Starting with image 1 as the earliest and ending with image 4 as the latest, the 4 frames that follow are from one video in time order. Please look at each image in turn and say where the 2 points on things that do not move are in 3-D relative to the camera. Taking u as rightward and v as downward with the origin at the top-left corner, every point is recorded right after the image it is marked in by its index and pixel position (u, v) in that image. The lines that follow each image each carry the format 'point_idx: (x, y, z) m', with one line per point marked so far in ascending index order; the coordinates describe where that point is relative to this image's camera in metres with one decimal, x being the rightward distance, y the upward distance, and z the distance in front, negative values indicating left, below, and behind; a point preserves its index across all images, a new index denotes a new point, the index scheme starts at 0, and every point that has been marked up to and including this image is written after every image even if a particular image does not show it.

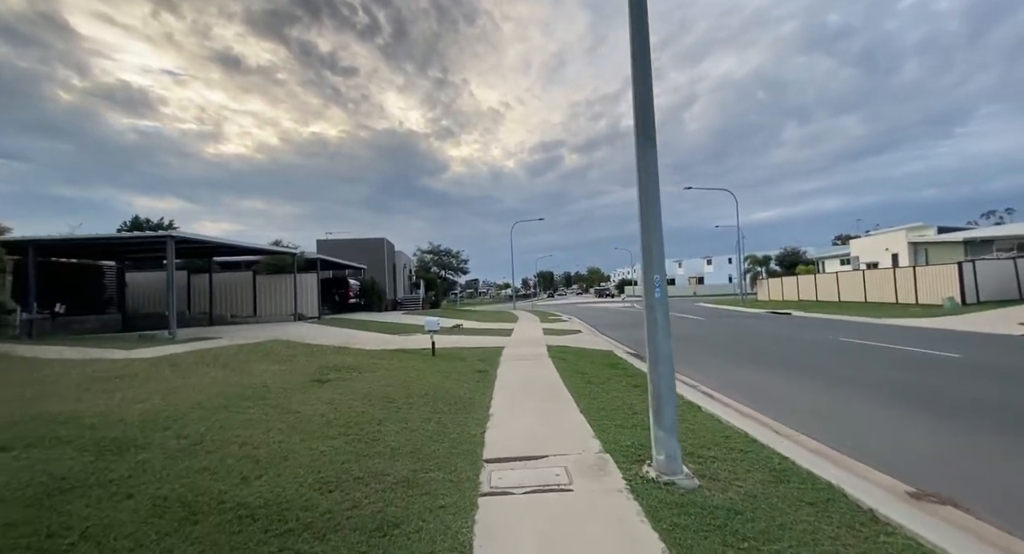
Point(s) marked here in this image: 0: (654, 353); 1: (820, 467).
0: (+1.0, -0.6, +3.2) m
1: (+2.2, -1.4, +3.3) m
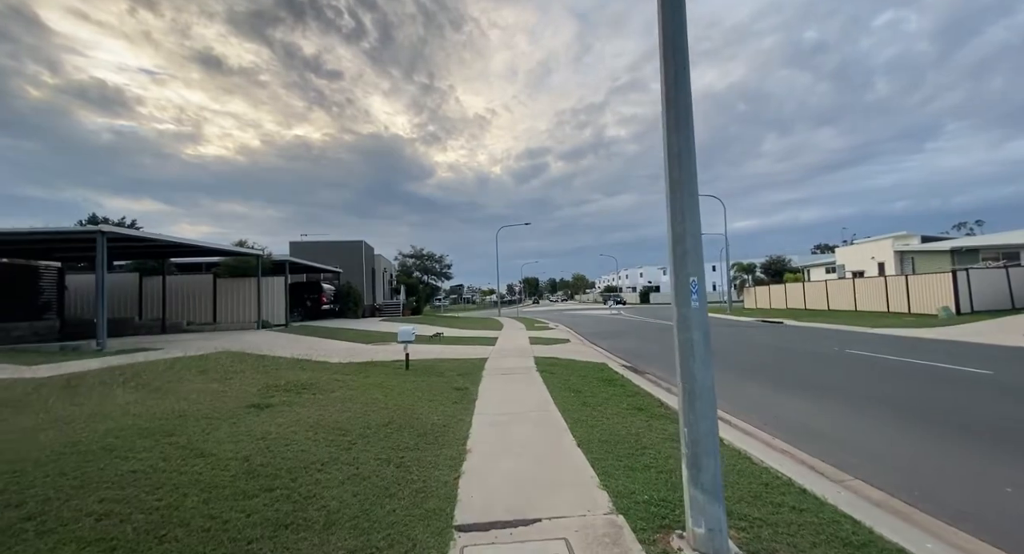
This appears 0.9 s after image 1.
0: (+0.9, -0.6, +2.3) m
1: (+2.1, -1.4, +2.4) m
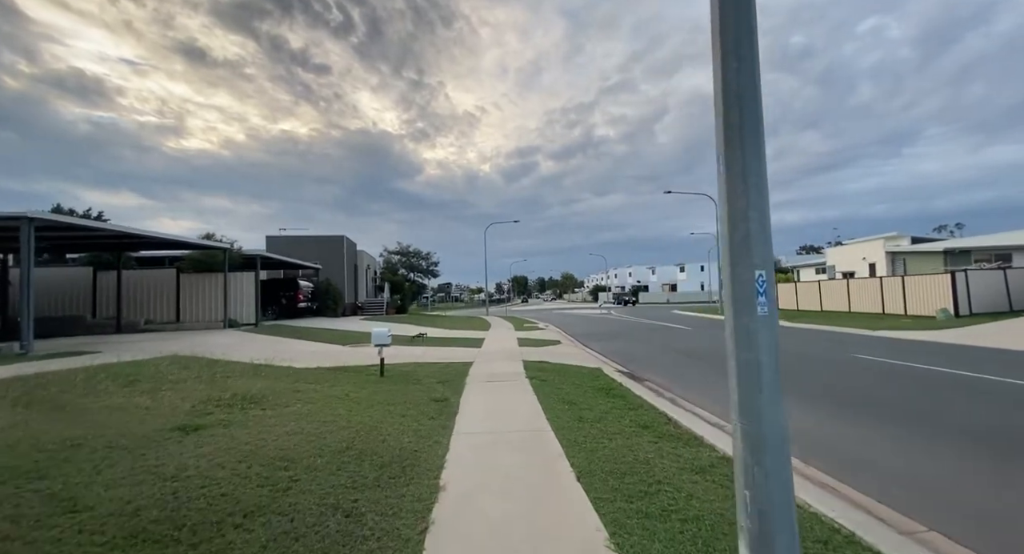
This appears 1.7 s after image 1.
0: (+0.9, -0.5, +1.6) m
1: (+2.1, -1.4, +1.7) m
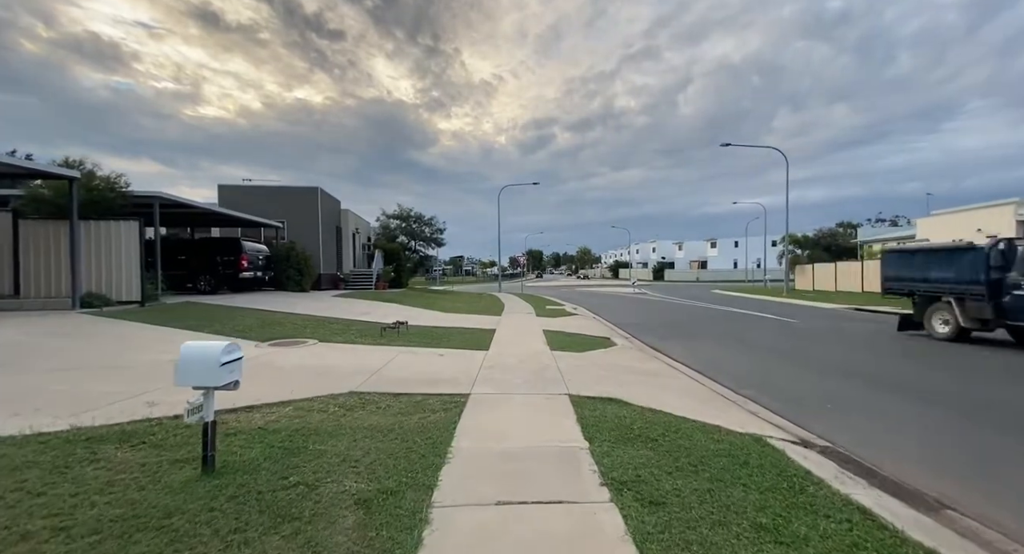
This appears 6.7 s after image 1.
0: (+1.2, -0.5, -1.8) m
1: (+2.4, -1.4, -1.6) m
